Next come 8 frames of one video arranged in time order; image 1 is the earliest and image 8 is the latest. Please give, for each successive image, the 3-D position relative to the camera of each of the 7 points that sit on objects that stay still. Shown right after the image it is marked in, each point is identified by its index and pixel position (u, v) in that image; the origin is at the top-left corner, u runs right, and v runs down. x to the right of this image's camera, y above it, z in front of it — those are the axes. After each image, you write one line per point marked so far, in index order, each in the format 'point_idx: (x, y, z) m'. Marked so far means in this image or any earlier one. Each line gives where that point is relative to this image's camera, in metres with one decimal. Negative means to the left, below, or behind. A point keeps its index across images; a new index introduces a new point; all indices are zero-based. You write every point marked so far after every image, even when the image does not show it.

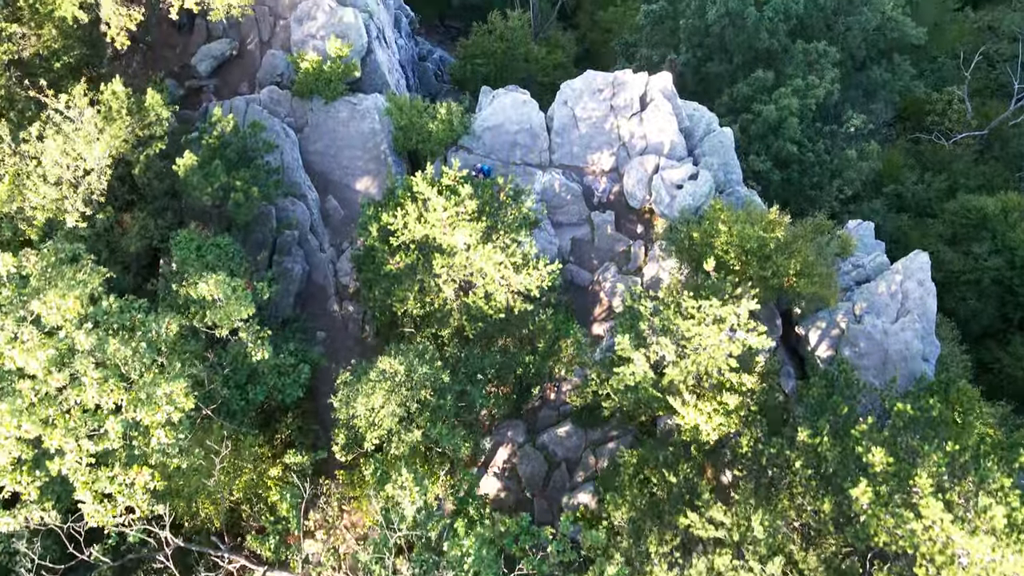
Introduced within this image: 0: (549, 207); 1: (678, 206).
0: (+0.9, +2.0, +18.6) m
1: (+3.9, +1.9, +17.5) m
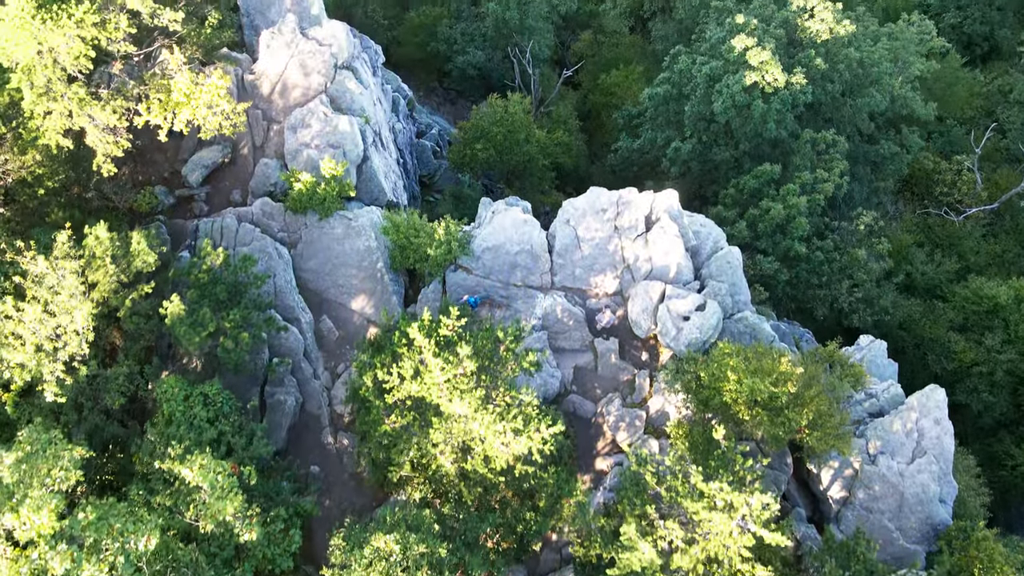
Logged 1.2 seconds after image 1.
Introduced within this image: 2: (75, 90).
0: (+0.9, -1.0, +17.9) m
1: (+3.9, -1.1, +16.9) m
2: (-9.3, +4.3, +16.0) m
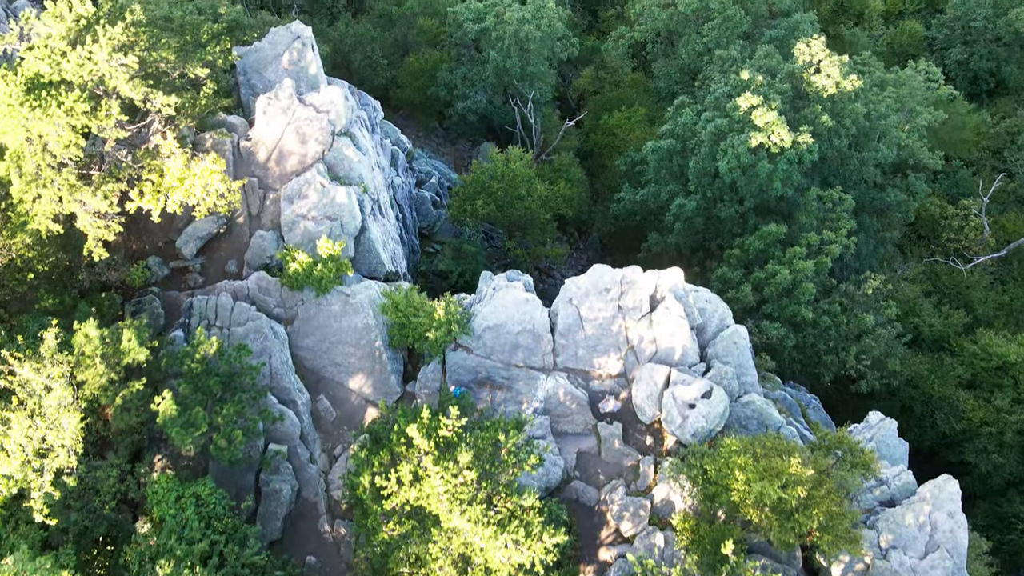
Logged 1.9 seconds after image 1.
0: (+0.9, -3.0, +17.5) m
1: (+3.9, -3.1, +16.4) m
2: (-9.3, +2.4, +15.6) m
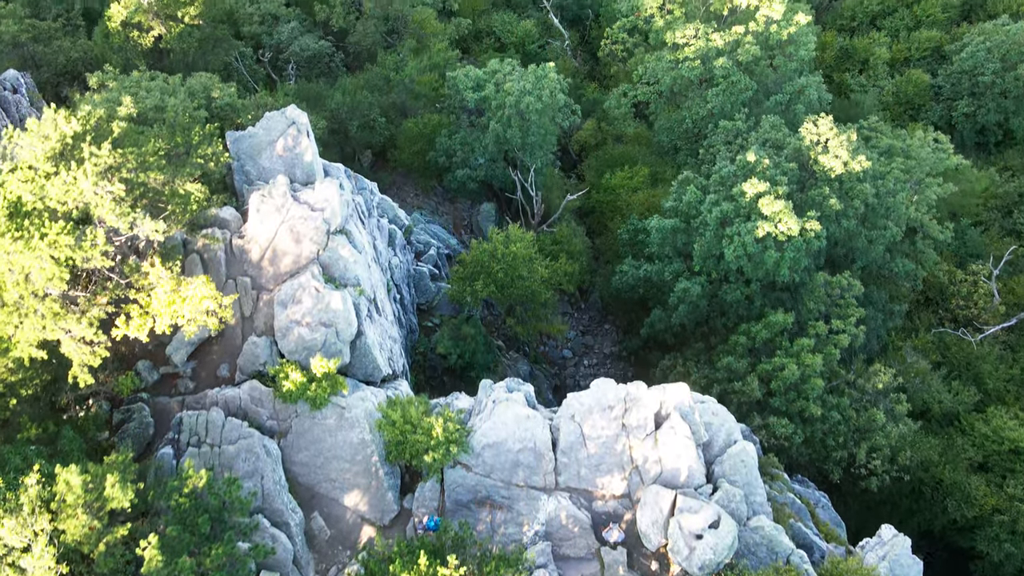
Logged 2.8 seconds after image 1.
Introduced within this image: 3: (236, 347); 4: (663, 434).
0: (+0.9, -5.7, +16.9) m
1: (+3.9, -5.7, +15.8) m
2: (-9.3, -0.3, +15.0) m
3: (-7.1, -1.5, +19.4) m
4: (+3.4, -3.3, +17.1) m
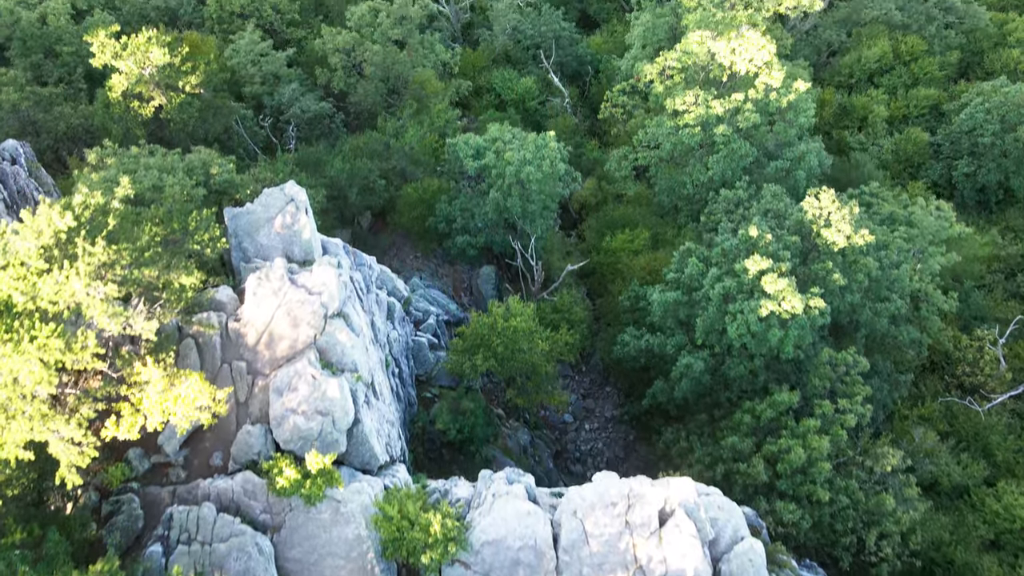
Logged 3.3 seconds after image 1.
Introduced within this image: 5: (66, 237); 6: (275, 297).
0: (+1.0, -7.7, +16.3) m
1: (+3.9, -7.8, +15.2) m
2: (-9.2, -2.3, +14.6) m
3: (-7.1, -3.7, +18.9) m
4: (+3.5, -5.4, +16.6) m
5: (-9.4, +1.1, +15.9) m
6: (-6.1, -0.2, +19.4) m
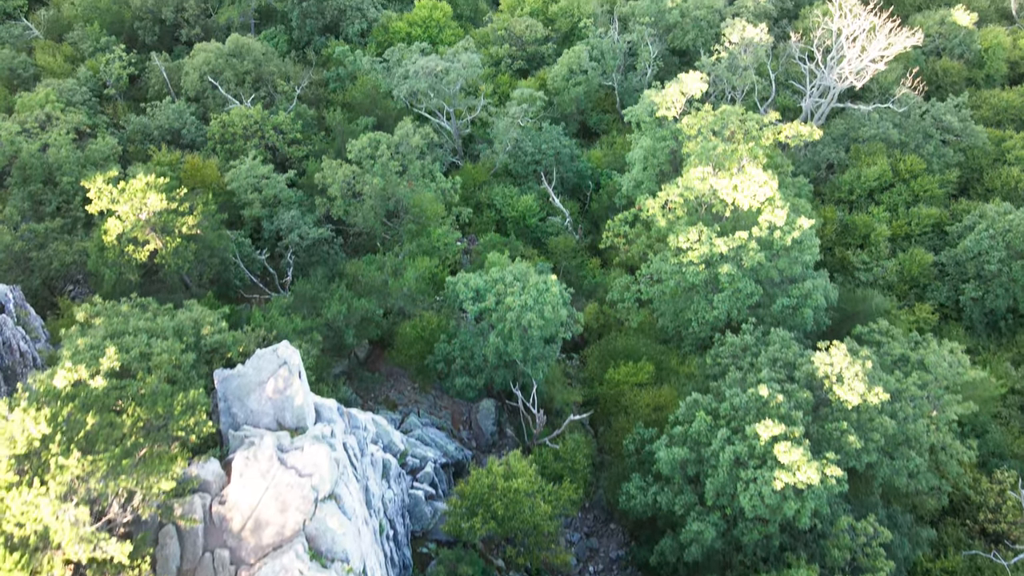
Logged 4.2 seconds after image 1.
0: (+1.0, -11.8, +14.6) m
1: (+4.0, -11.8, +13.5) m
2: (-9.2, -6.3, +13.4) m
3: (-7.1, -8.1, +17.6) m
4: (+3.5, -9.5, +15.1) m
5: (-9.4, -3.0, +15.0) m
6: (-6.1, -4.7, +18.3) m
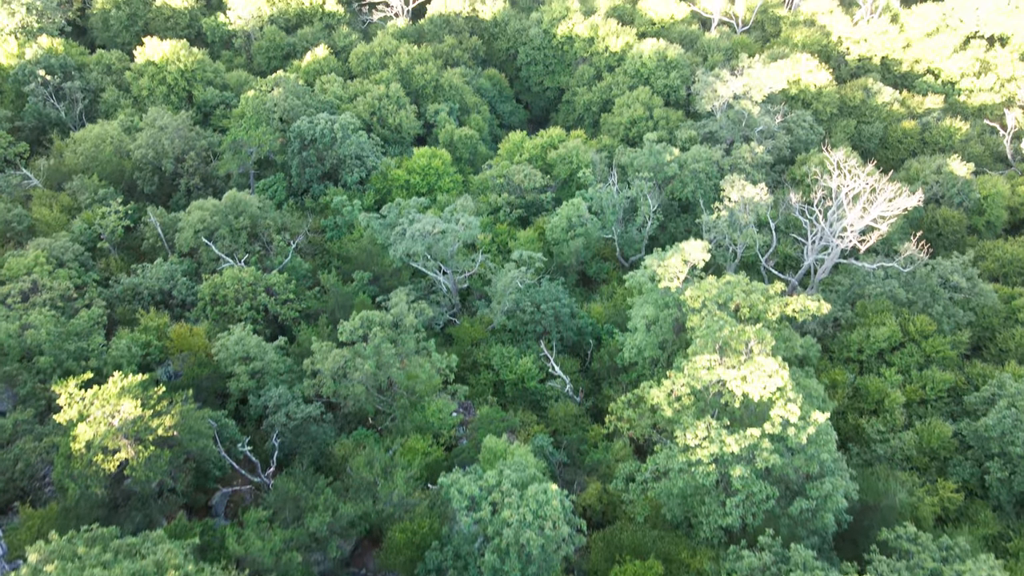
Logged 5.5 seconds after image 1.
0: (+0.9, -17.2, +11.2) m
1: (+3.9, -17.0, +10.1) m
2: (-9.3, -11.5, +10.8) m
3: (-7.2, -13.8, +14.6) m
4: (+3.4, -14.9, +12.0) m
5: (-9.5, -8.5, +12.7) m
6: (-6.2, -10.5, +15.8) m
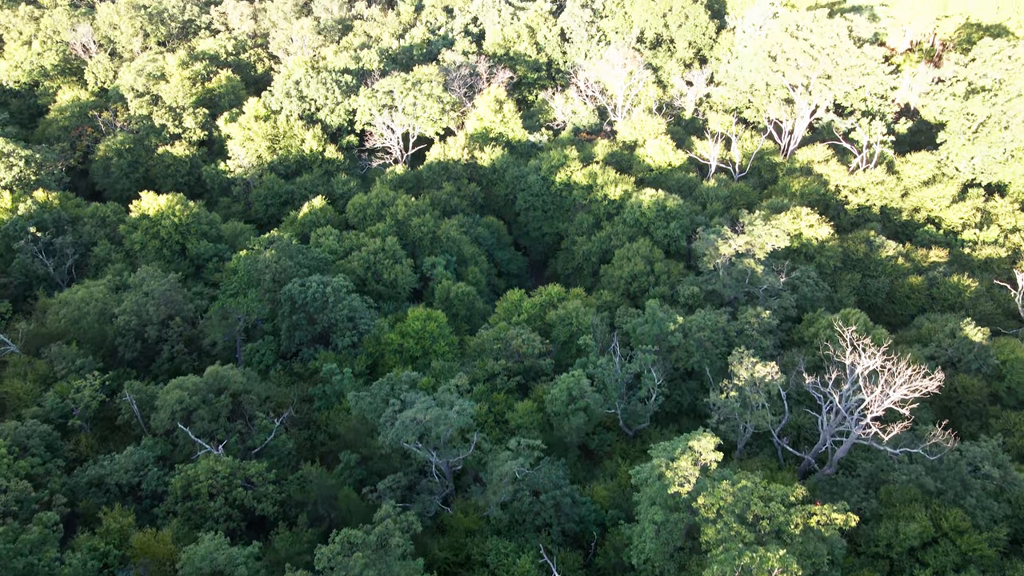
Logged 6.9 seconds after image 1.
0: (+0.8, -22.4, +6.0) m
1: (+3.7, -22.0, +5.0) m
2: (-9.4, -16.7, +6.4) m
3: (-7.3, -19.6, +9.9) m
4: (+3.3, -20.3, +7.1) m
5: (-9.6, -14.0, +8.8) m
6: (-6.3, -16.5, +11.5) m
